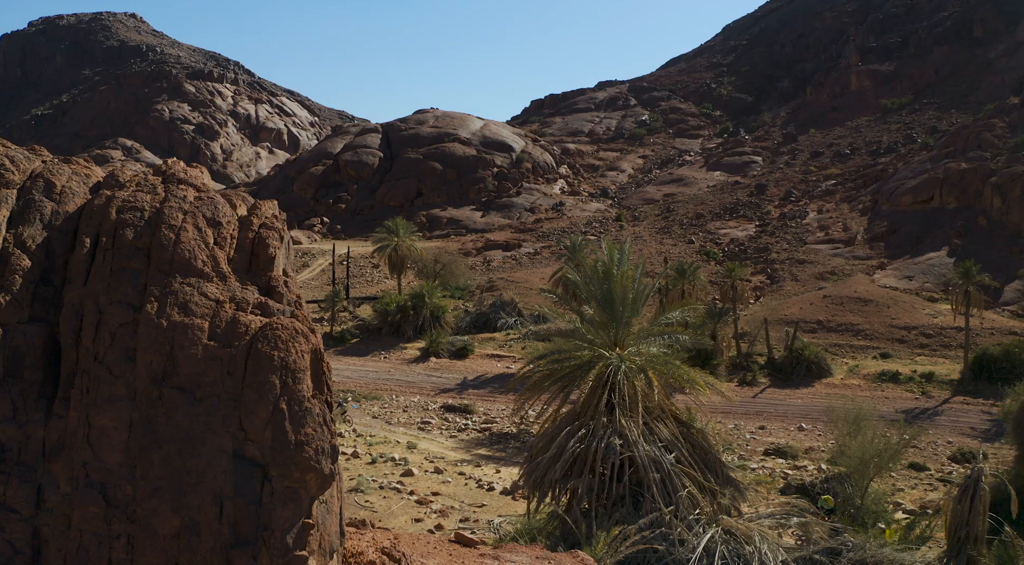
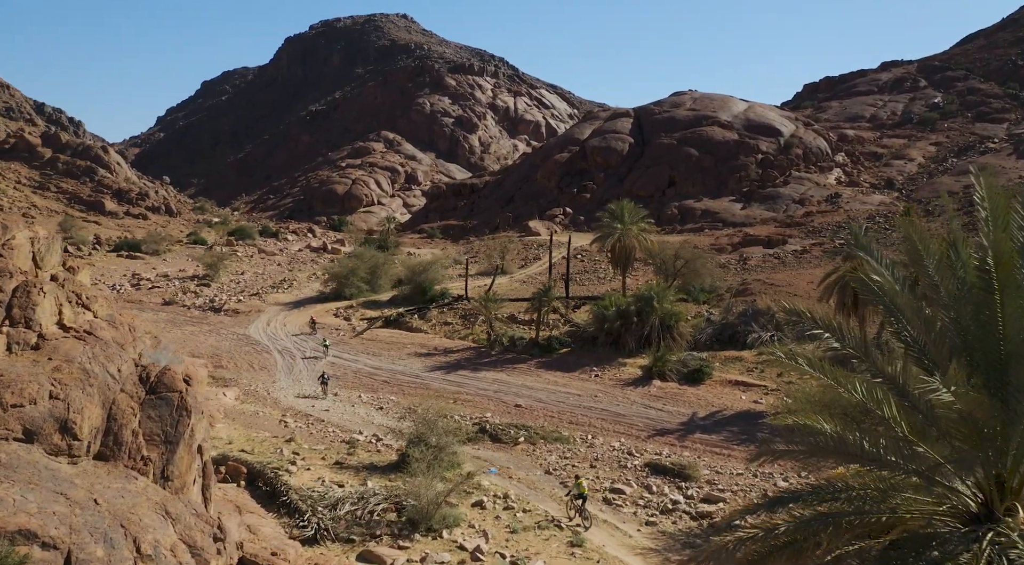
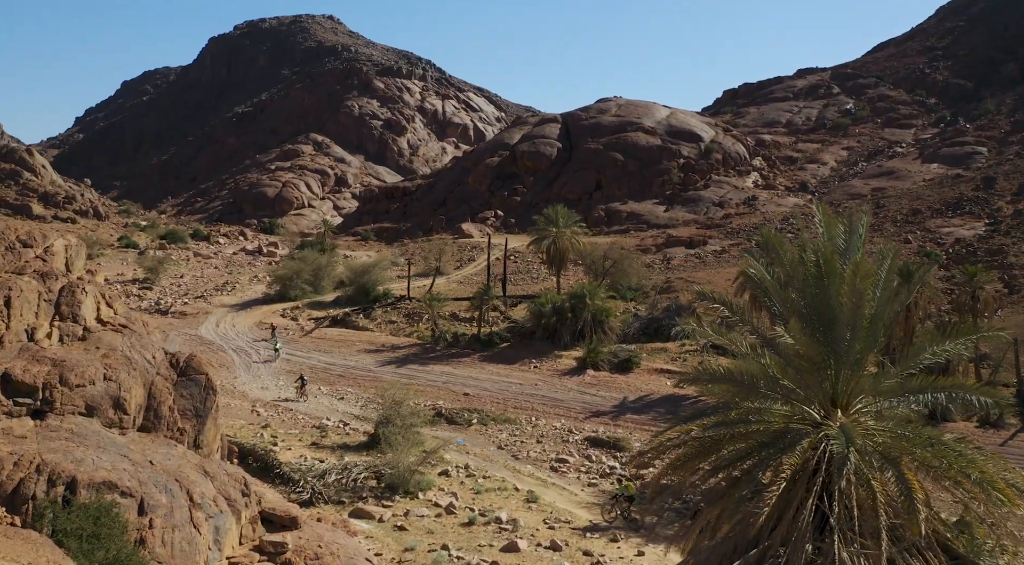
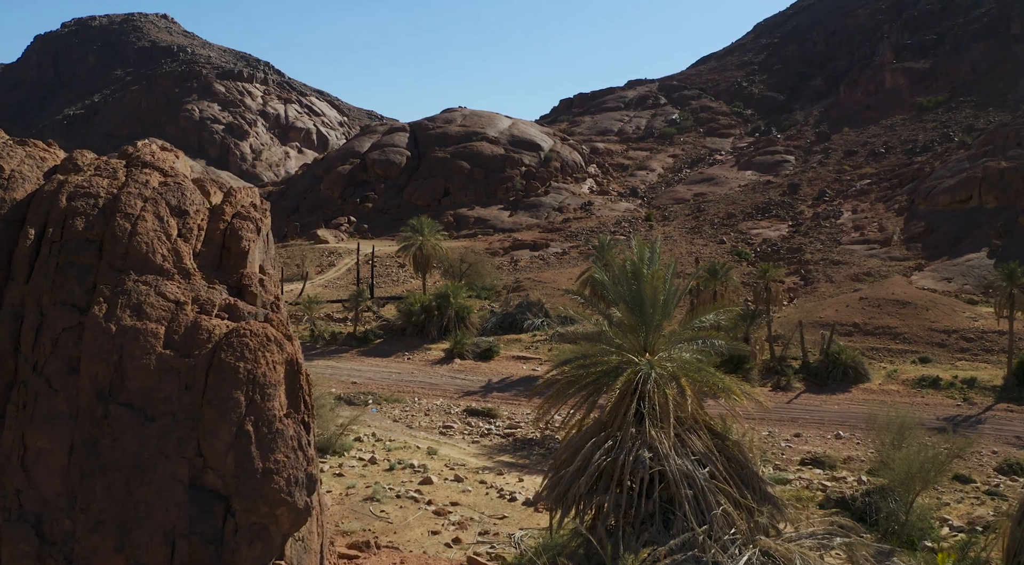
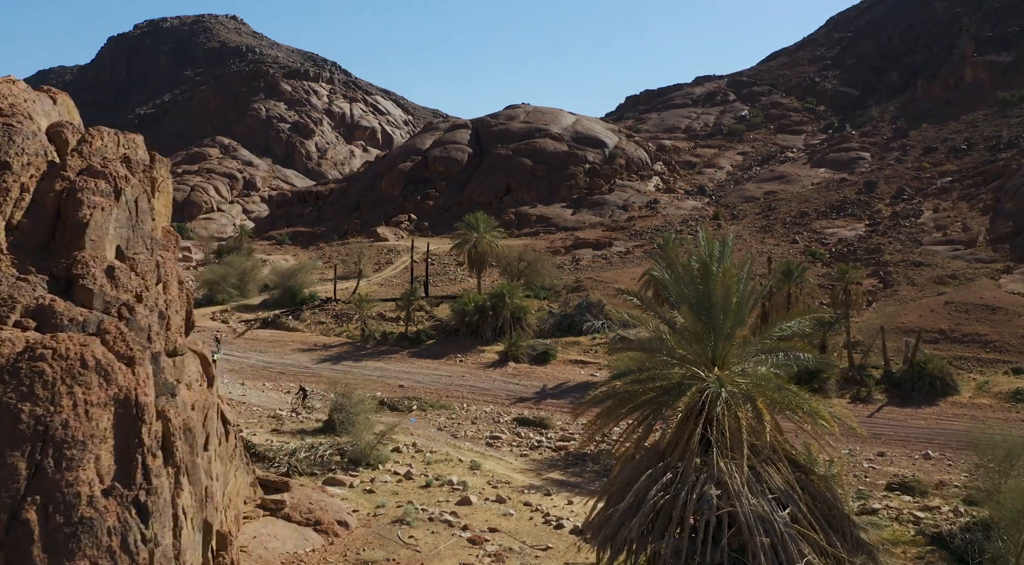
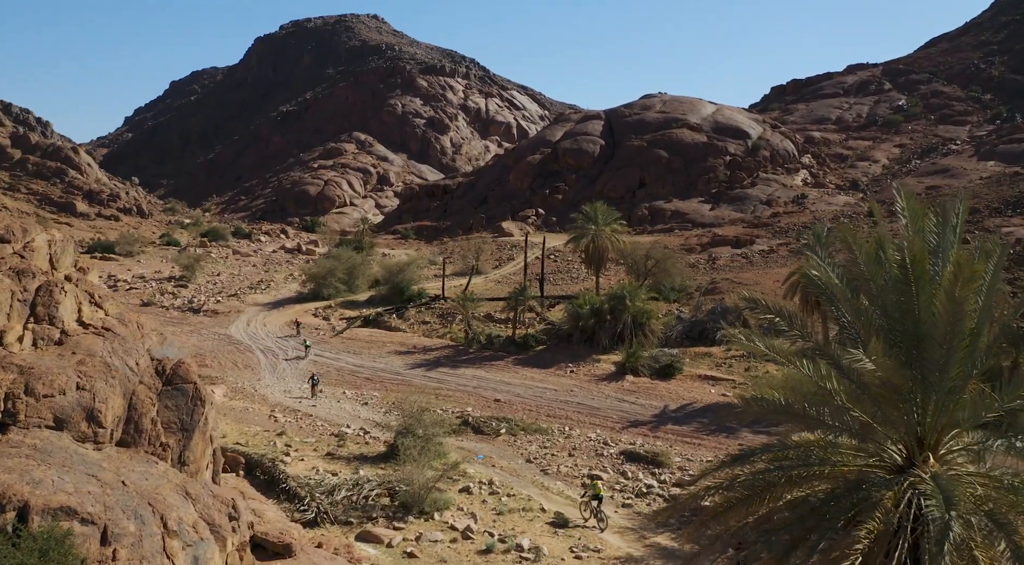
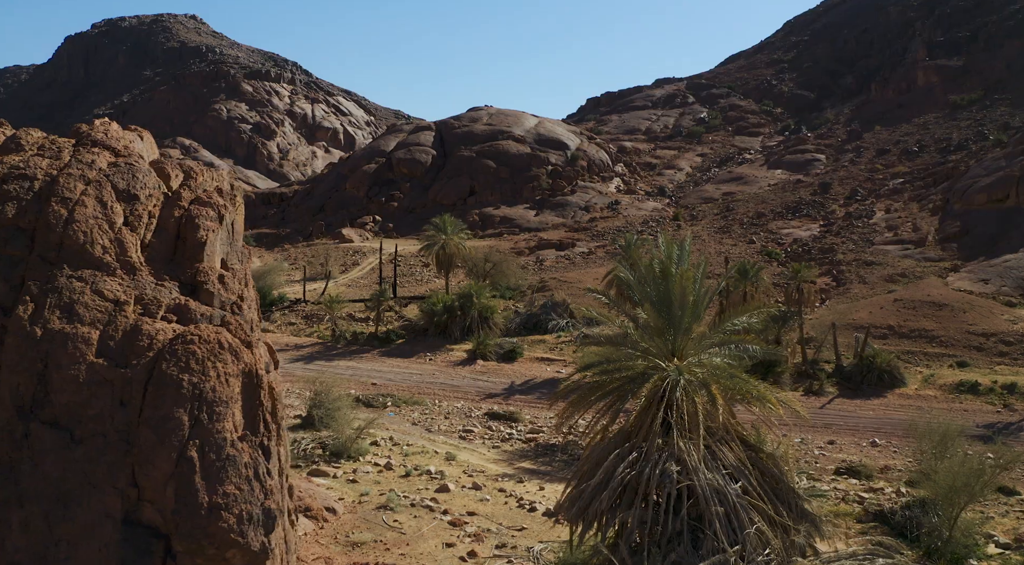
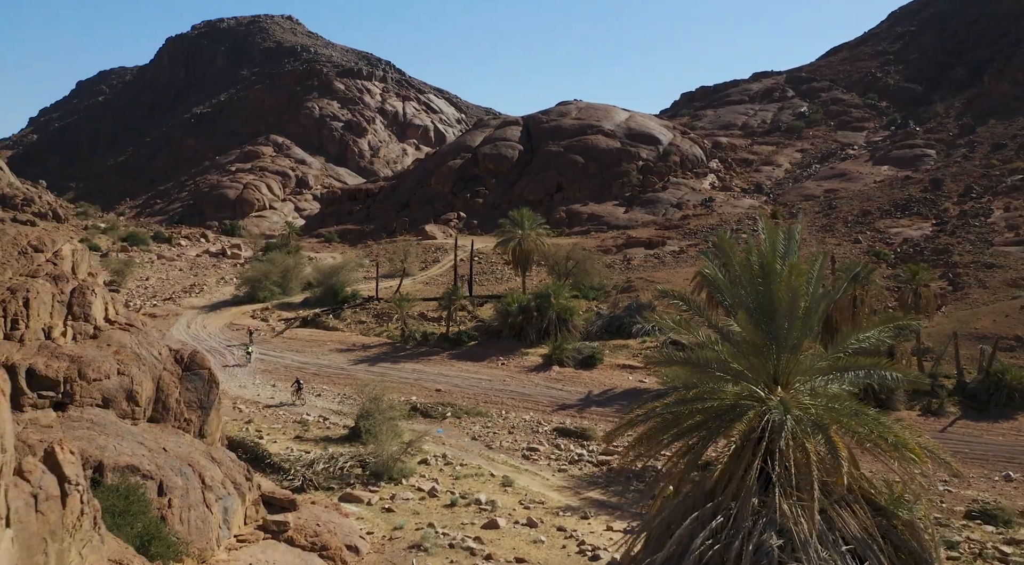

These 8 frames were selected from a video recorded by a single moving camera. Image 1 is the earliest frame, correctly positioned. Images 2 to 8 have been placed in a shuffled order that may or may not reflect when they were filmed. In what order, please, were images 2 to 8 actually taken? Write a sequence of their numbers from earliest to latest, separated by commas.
4, 7, 5, 8, 3, 6, 2
